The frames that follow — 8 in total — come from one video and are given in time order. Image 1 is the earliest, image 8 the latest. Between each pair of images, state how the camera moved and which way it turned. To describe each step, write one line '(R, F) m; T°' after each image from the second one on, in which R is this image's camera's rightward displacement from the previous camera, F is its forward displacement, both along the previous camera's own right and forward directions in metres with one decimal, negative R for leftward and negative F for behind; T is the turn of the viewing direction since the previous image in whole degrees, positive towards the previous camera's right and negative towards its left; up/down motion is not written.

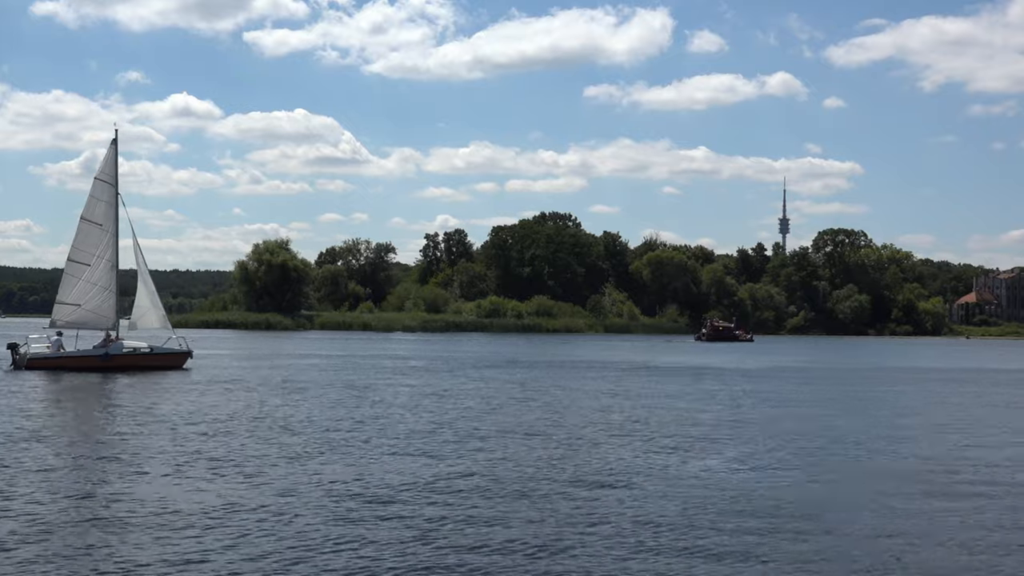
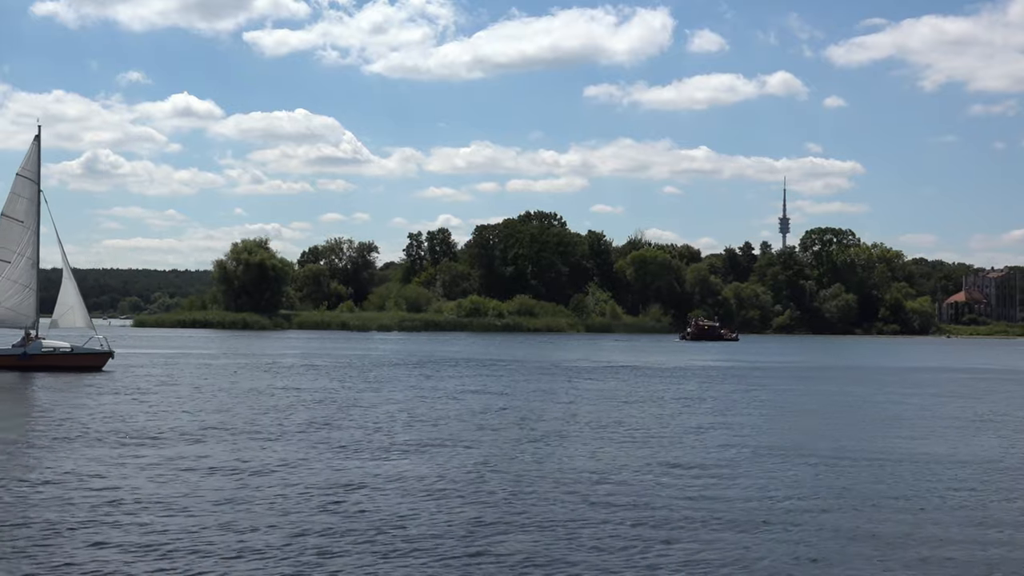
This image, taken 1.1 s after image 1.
(+2.0, +0.4) m; 0°
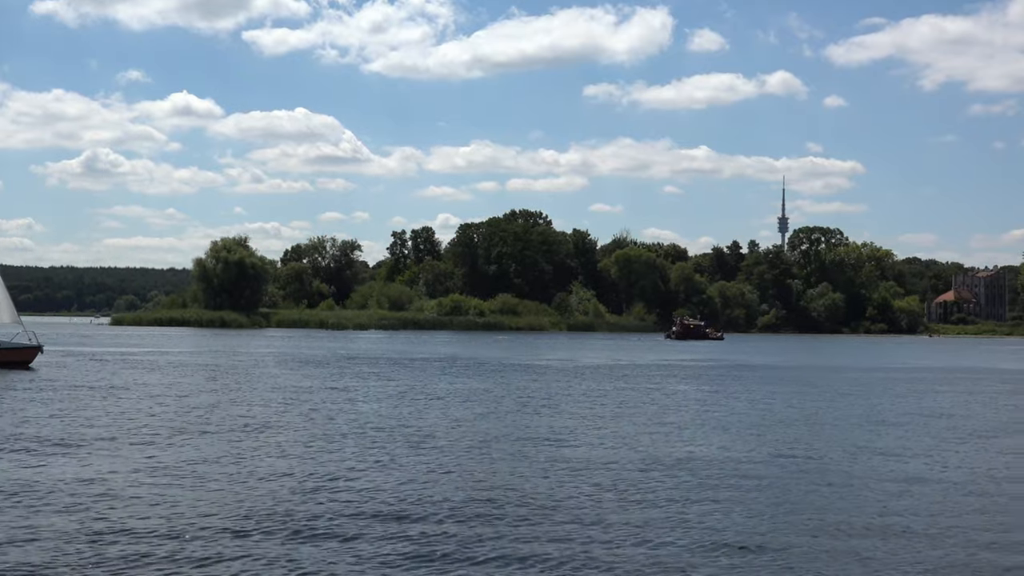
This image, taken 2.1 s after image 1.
(+1.7, +0.4) m; 0°
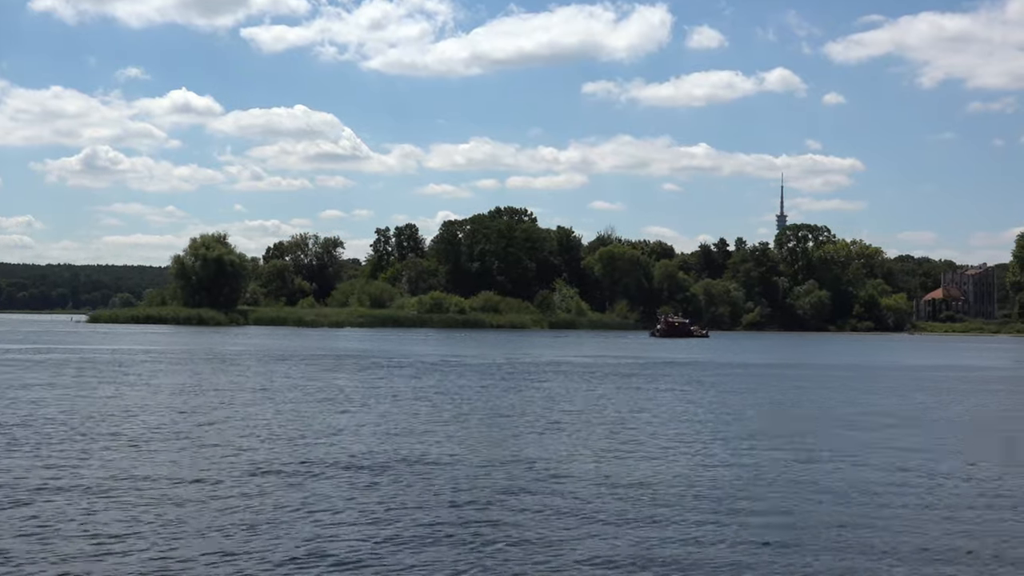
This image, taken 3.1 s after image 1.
(+1.8, +0.3) m; 0°
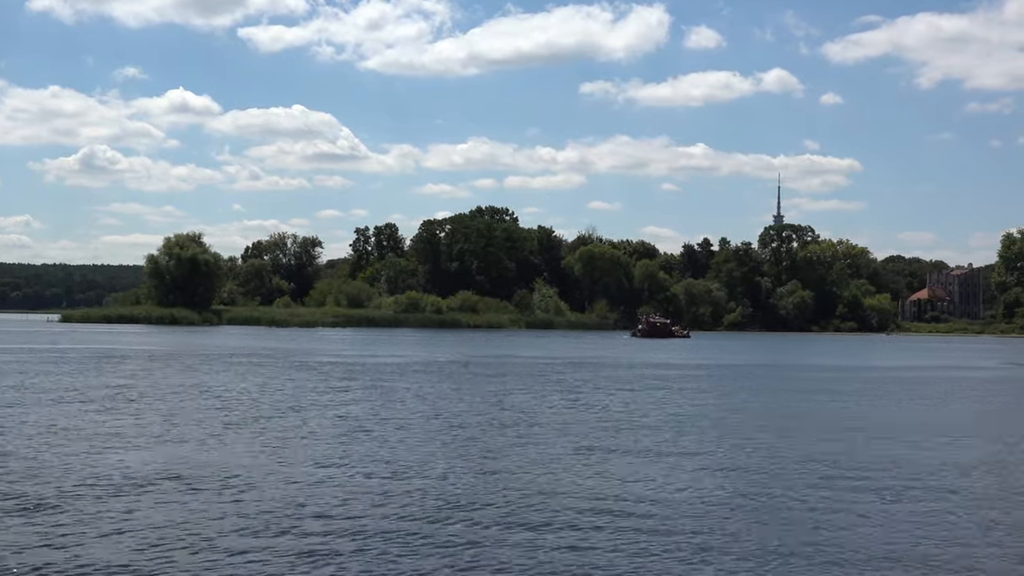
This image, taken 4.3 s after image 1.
(+2.0, +0.4) m; 0°
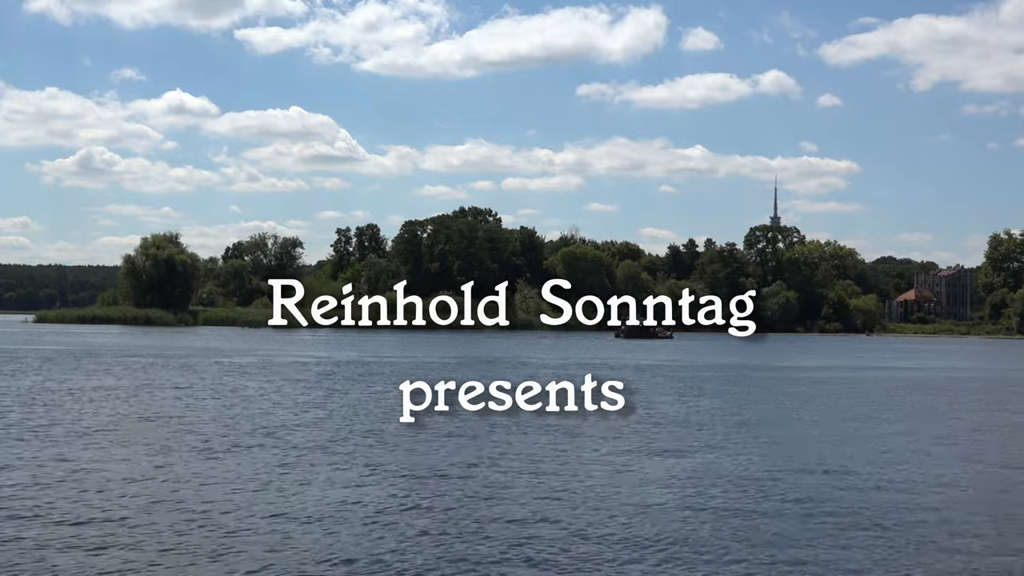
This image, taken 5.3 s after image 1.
(+1.7, +0.4) m; 0°
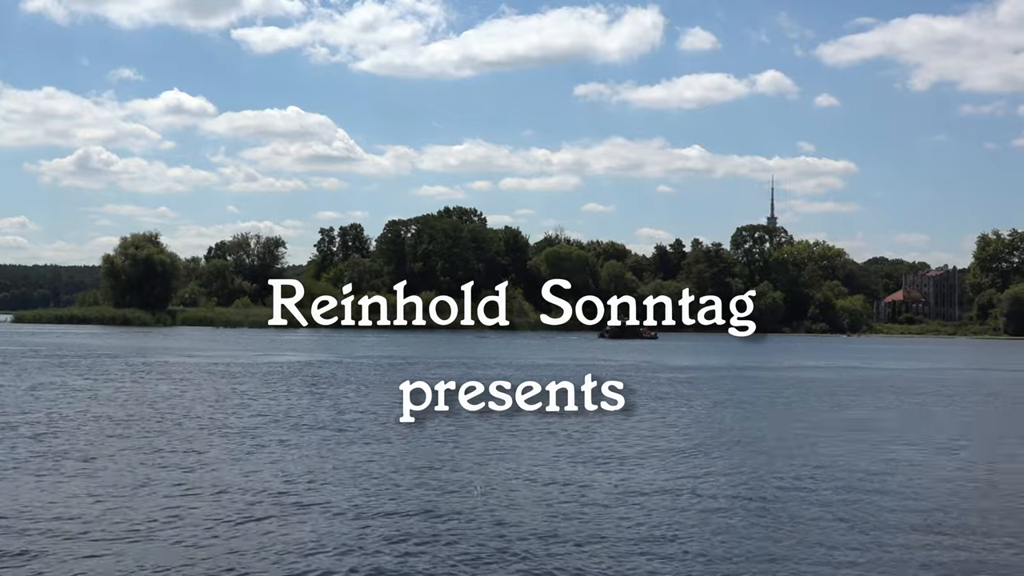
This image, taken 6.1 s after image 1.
(+1.5, +0.3) m; 0°
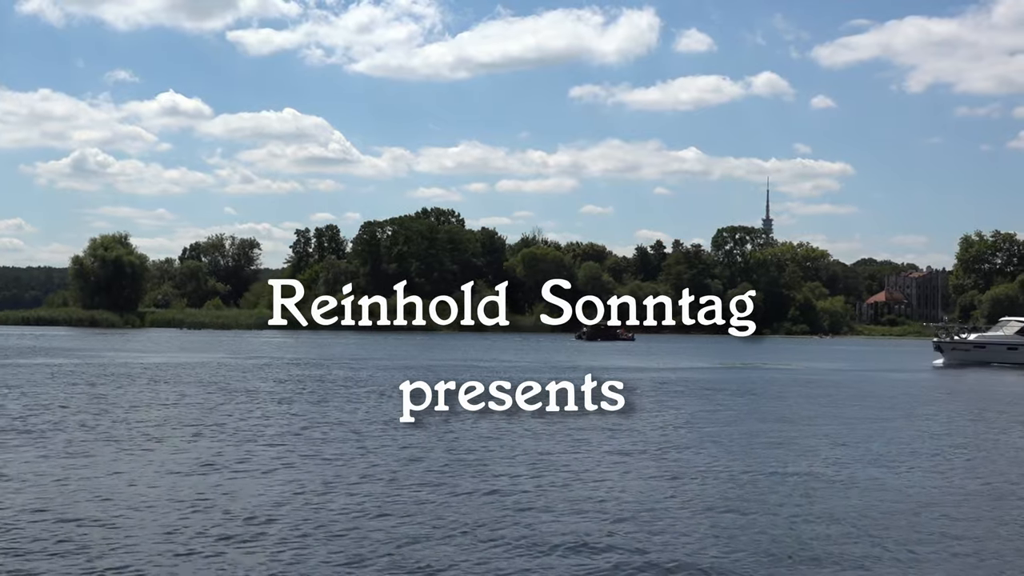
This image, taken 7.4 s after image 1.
(+2.2, +0.5) m; 0°
